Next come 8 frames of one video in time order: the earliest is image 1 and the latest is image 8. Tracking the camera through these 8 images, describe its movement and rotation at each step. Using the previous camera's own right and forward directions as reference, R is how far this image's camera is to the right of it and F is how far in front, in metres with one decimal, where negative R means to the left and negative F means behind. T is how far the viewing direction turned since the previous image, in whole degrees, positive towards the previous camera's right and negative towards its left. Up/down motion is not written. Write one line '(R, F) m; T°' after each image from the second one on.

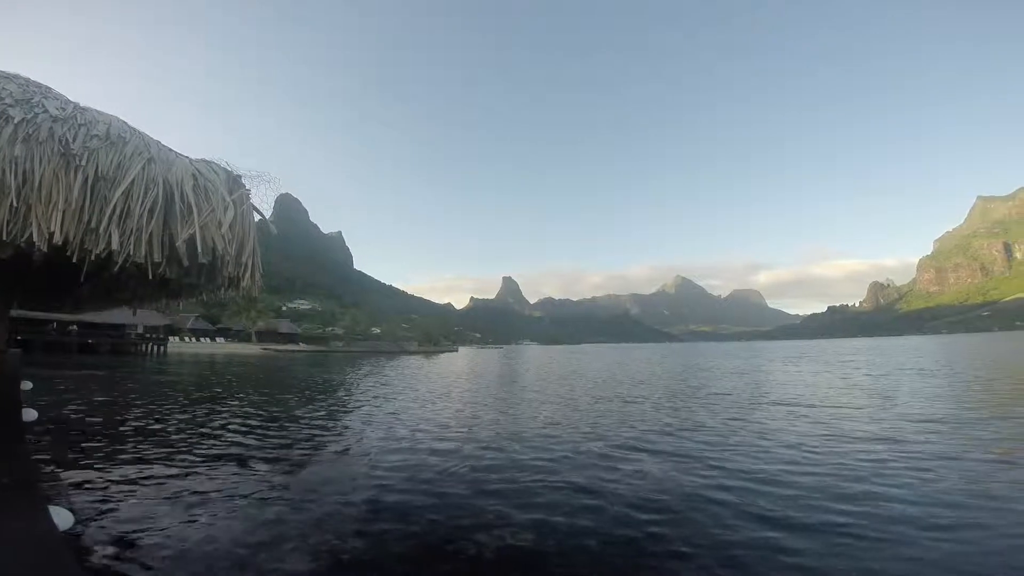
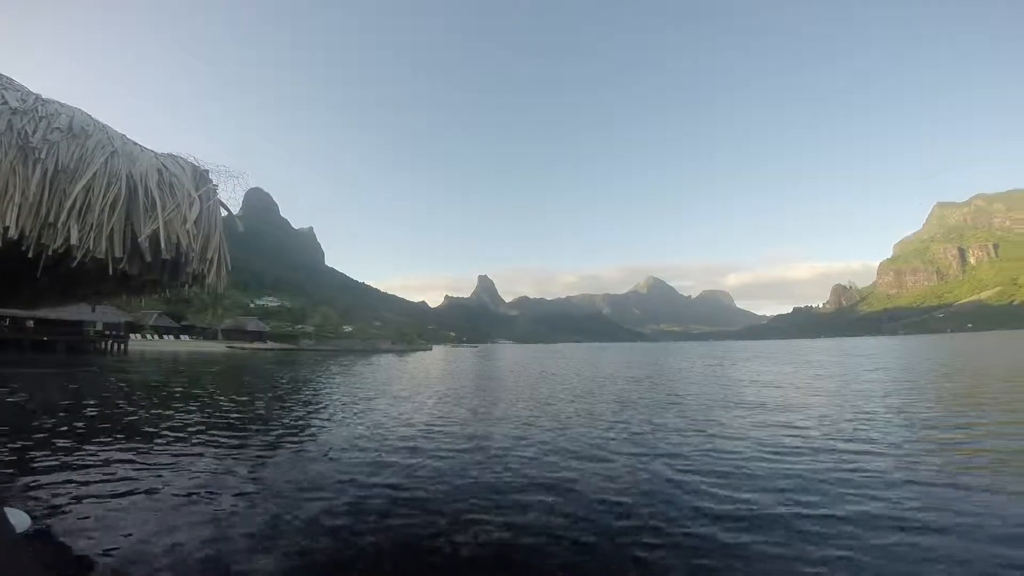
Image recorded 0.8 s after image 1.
(0.0, -0.1) m; +3°
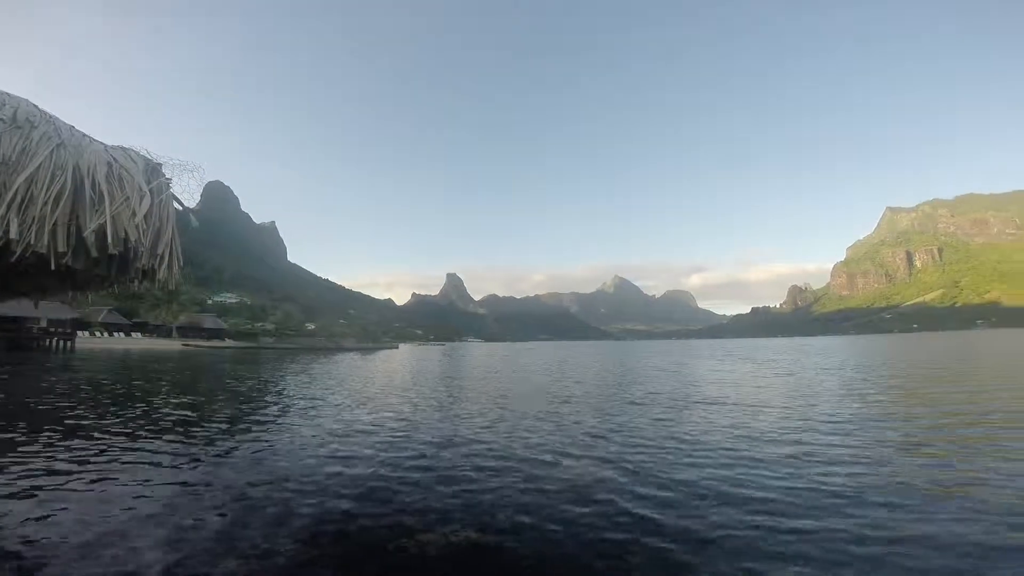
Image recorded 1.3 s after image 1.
(+0.1, 0.0) m; +4°
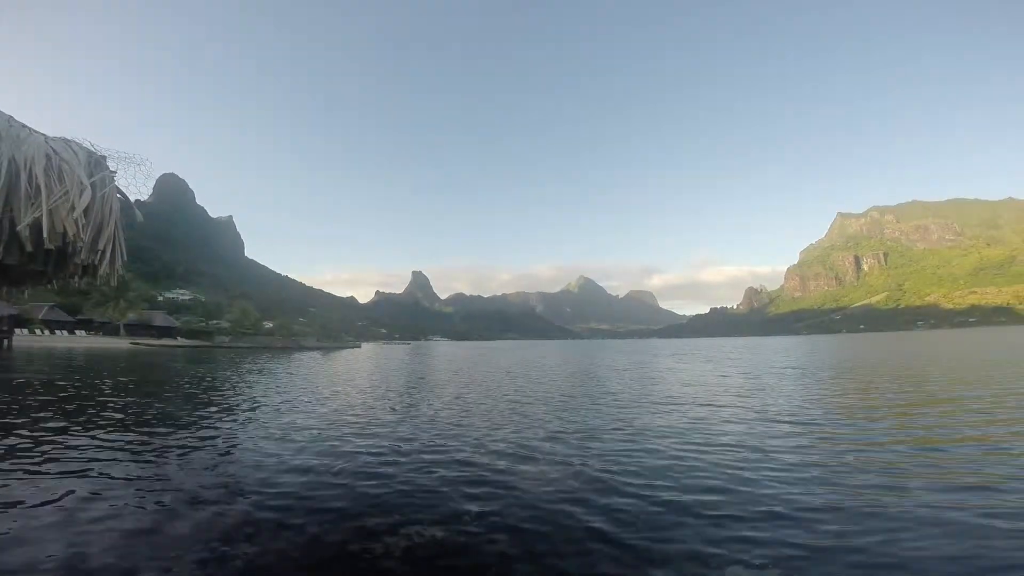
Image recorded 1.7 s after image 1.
(-0.2, +0.3) m; +4°
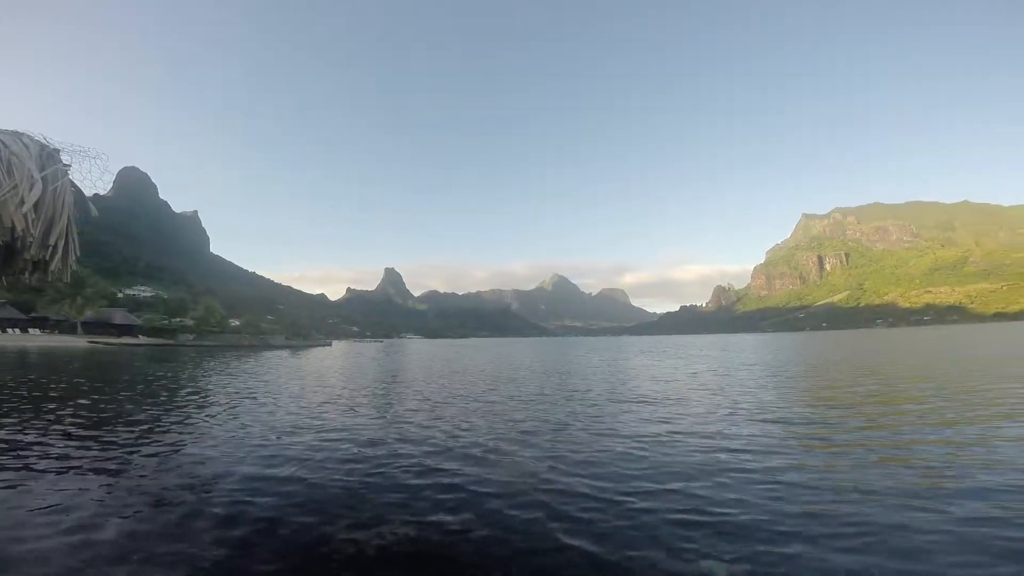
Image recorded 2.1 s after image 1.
(-1.3, +0.3) m; +3°
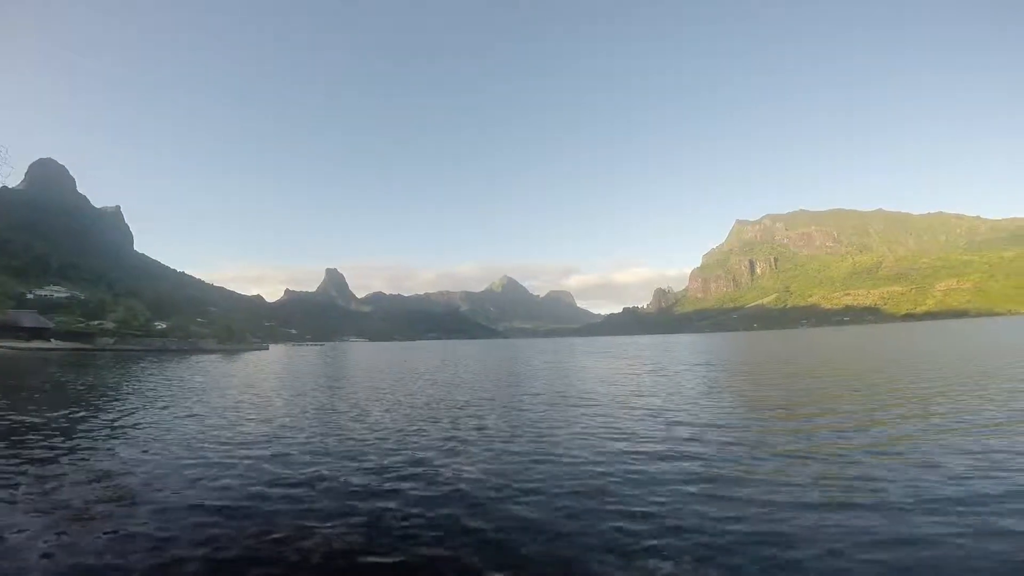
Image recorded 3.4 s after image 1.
(-1.1, +1.3) m; +6°
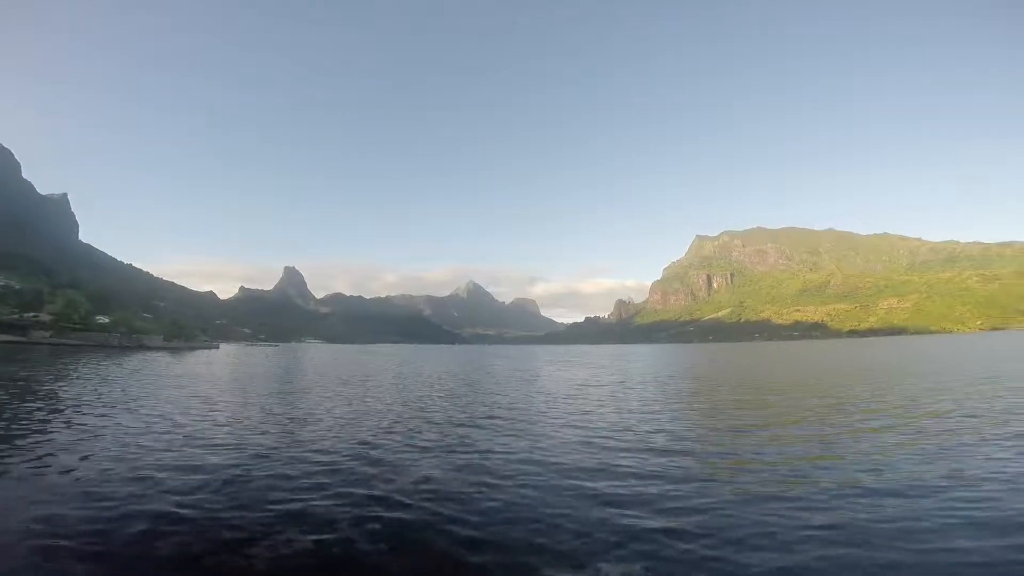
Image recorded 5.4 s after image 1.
(-2.1, +5.3) m; +4°
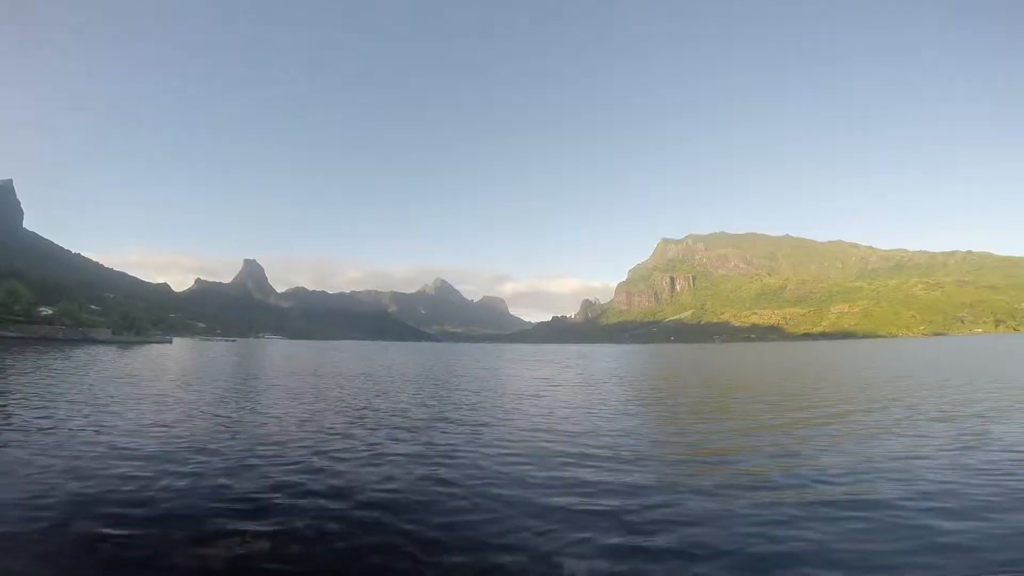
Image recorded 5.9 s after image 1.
(-1.1, +2.7) m; +4°
